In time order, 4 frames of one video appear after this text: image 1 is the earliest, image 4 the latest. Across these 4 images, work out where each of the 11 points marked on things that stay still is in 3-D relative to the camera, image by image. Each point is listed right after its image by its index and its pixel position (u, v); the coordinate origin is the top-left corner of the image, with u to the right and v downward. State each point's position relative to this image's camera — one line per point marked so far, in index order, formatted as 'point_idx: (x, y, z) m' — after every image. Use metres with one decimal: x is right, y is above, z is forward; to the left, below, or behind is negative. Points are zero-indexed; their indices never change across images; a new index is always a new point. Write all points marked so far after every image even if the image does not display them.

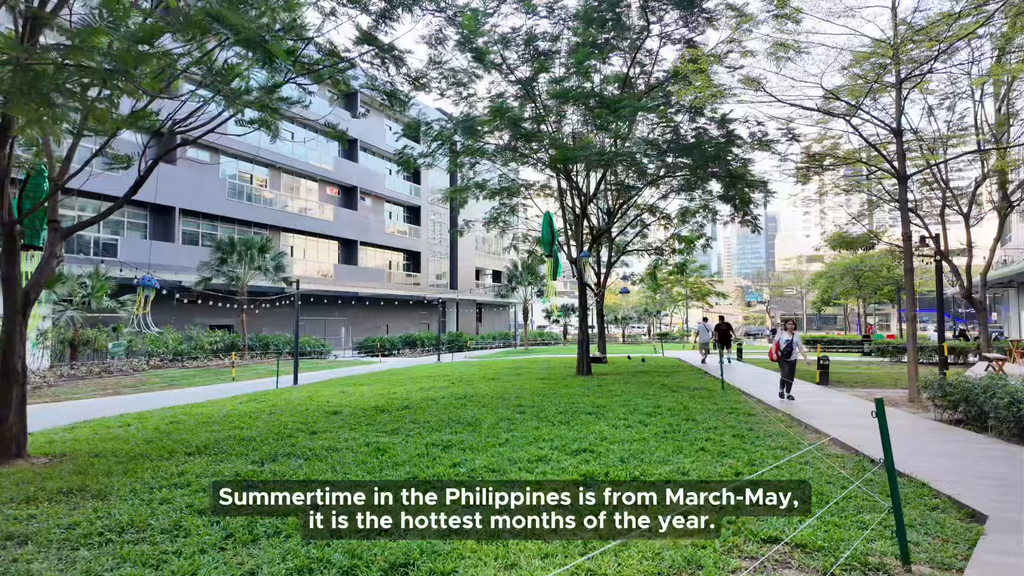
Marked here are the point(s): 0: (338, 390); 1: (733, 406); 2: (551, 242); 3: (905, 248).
0: (-3.5, -2.1, +11.4) m
1: (+3.2, -1.7, +8.3) m
2: (+1.0, +1.2, +14.1) m
3: (+6.9, +0.7, +10.0) m
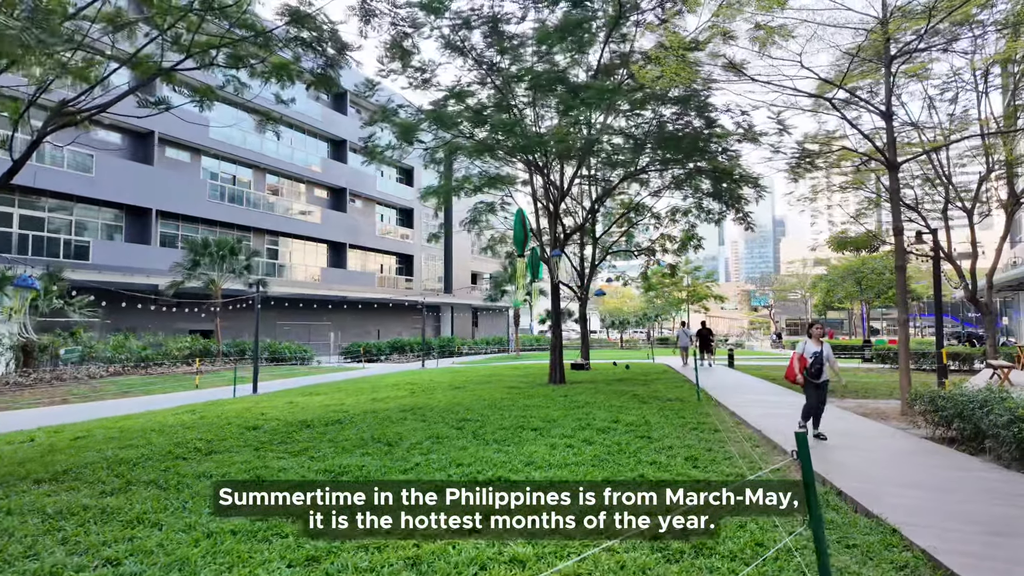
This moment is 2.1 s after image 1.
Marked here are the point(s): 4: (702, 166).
0: (-4.3, -2.1, +10.6) m
1: (+2.5, -1.7, +7.4) m
2: (+0.3, +1.1, +13.3) m
3: (+6.2, +0.7, +9.1) m
4: (+4.7, +3.0, +13.9) m
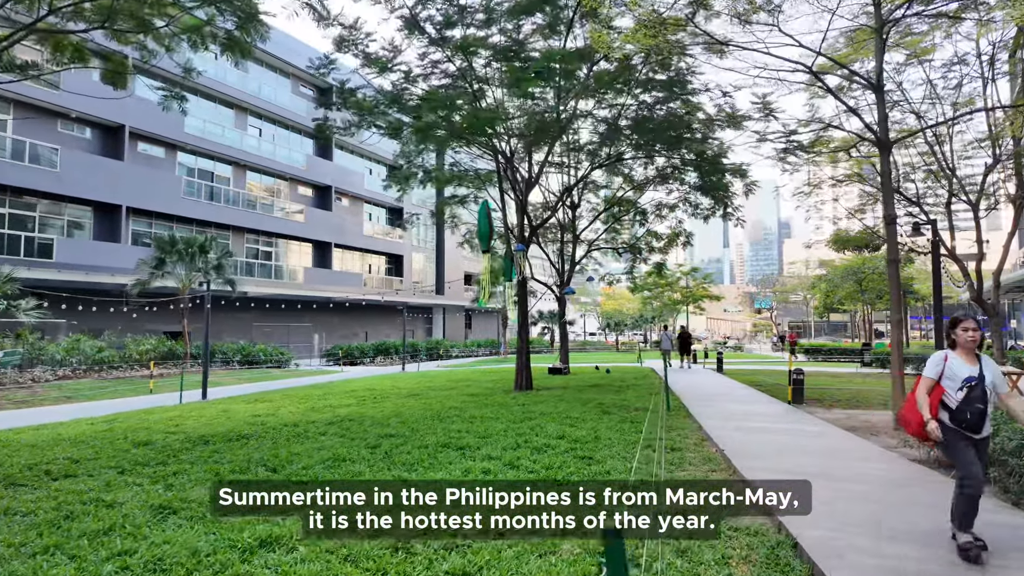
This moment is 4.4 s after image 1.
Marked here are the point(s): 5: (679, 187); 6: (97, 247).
0: (-5.0, -2.1, +9.7) m
1: (+1.7, -1.7, +6.4) m
2: (-0.5, +1.1, +12.3) m
3: (+5.4, +0.7, +8.0) m
4: (+4.0, +3.0, +12.9) m
5: (+4.6, +2.7, +15.4) m
6: (-14.6, +1.4, +19.9) m
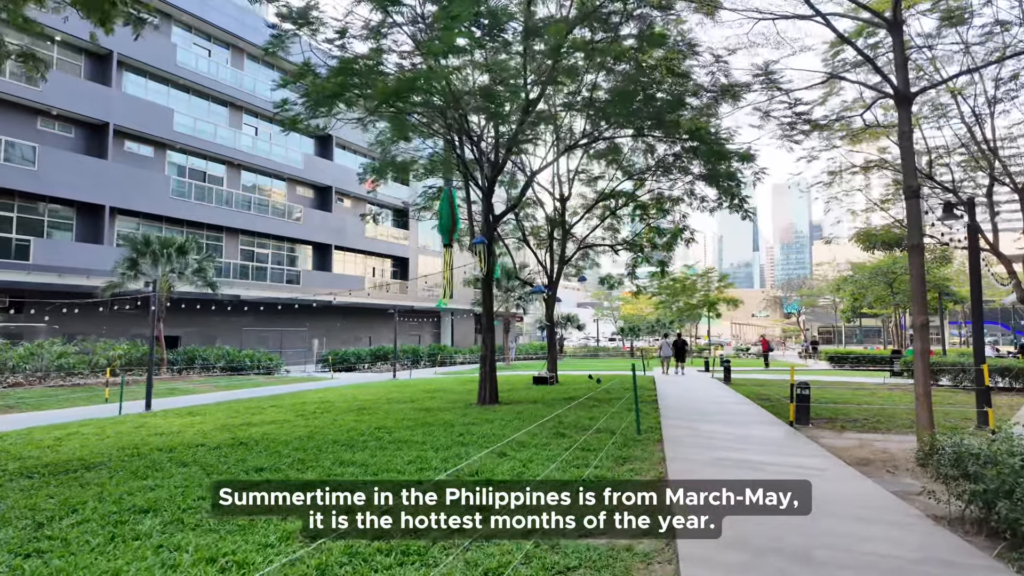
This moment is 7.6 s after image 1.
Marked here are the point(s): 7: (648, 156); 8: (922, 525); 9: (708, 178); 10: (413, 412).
0: (-5.8, -2.1, +8.5) m
1: (+0.8, -1.6, +4.9) m
2: (-1.1, +1.1, +10.9) m
3: (+4.6, +0.8, +6.4) m
4: (+3.4, +3.0, +11.3) m
5: (+4.1, +2.7, +13.8) m
6: (-14.9, +1.3, +19.2) m
7: (+3.1, +3.1, +13.3) m
8: (+2.7, -1.6, +3.8) m
9: (+4.1, +2.4, +12.1) m
10: (-1.7, -2.0, +8.6) m
